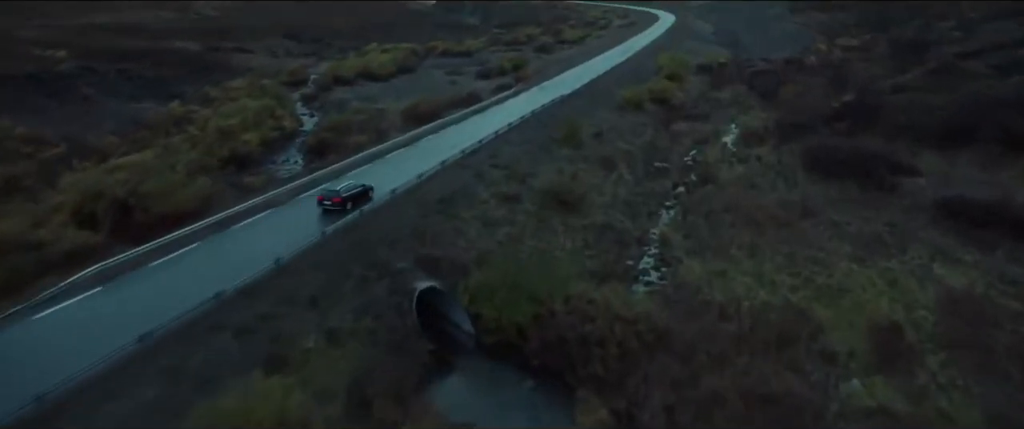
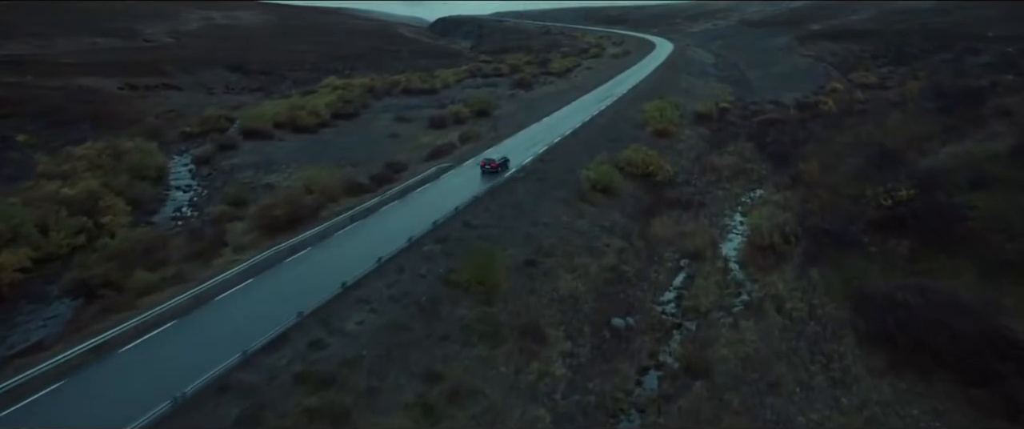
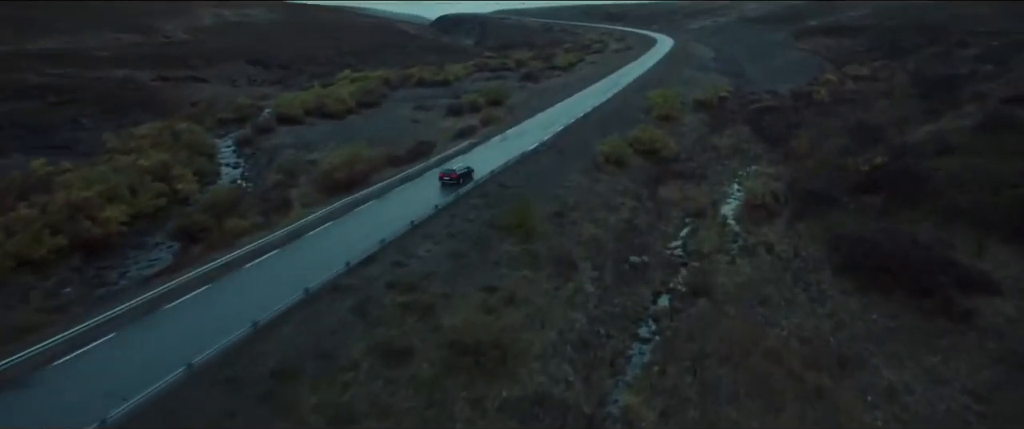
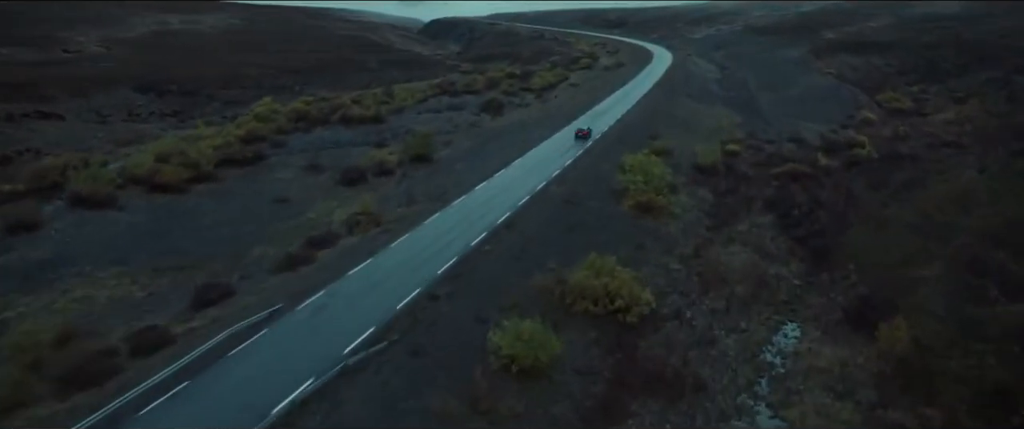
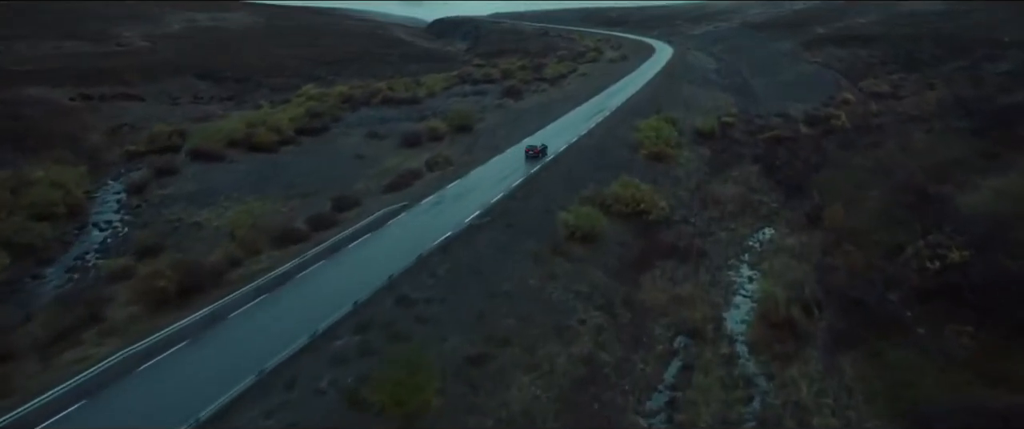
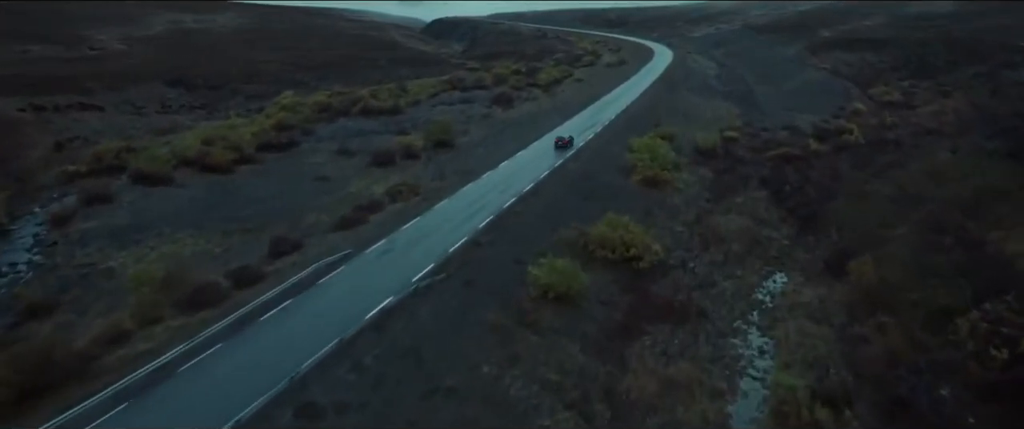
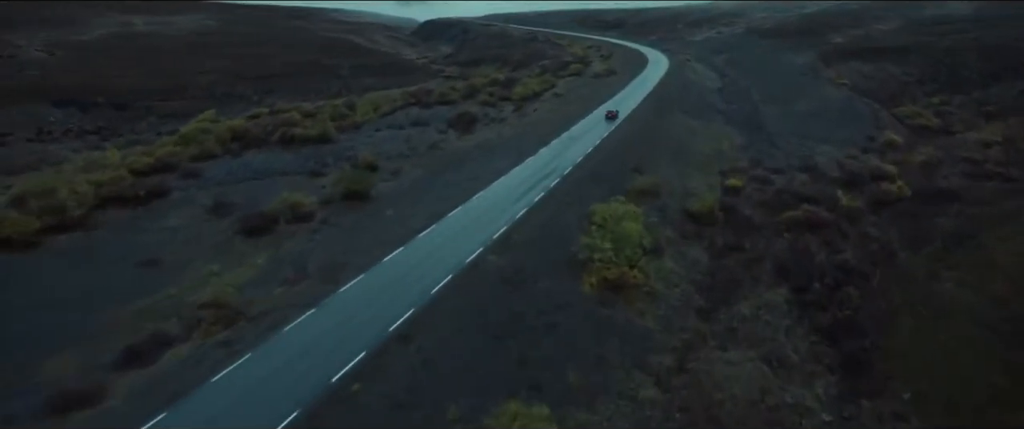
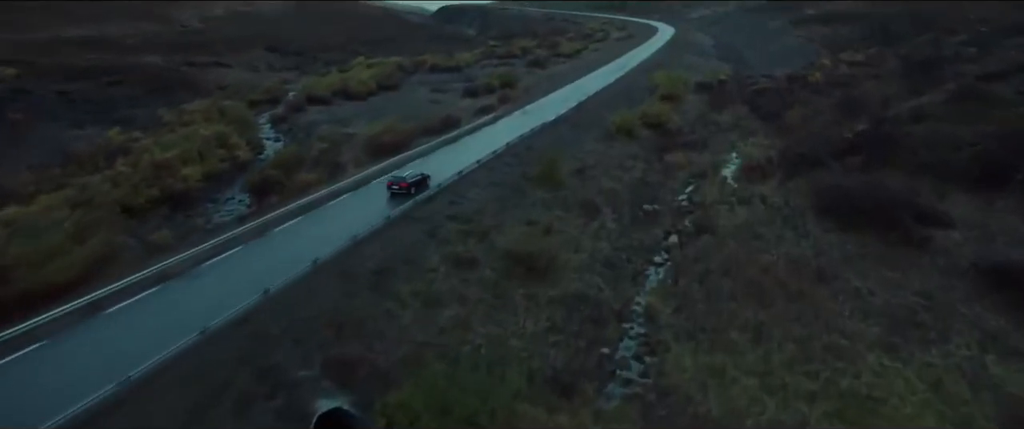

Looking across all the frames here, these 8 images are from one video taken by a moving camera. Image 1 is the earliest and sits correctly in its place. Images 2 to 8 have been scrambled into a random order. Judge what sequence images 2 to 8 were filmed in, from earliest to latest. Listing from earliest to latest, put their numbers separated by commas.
8, 3, 2, 5, 6, 4, 7
